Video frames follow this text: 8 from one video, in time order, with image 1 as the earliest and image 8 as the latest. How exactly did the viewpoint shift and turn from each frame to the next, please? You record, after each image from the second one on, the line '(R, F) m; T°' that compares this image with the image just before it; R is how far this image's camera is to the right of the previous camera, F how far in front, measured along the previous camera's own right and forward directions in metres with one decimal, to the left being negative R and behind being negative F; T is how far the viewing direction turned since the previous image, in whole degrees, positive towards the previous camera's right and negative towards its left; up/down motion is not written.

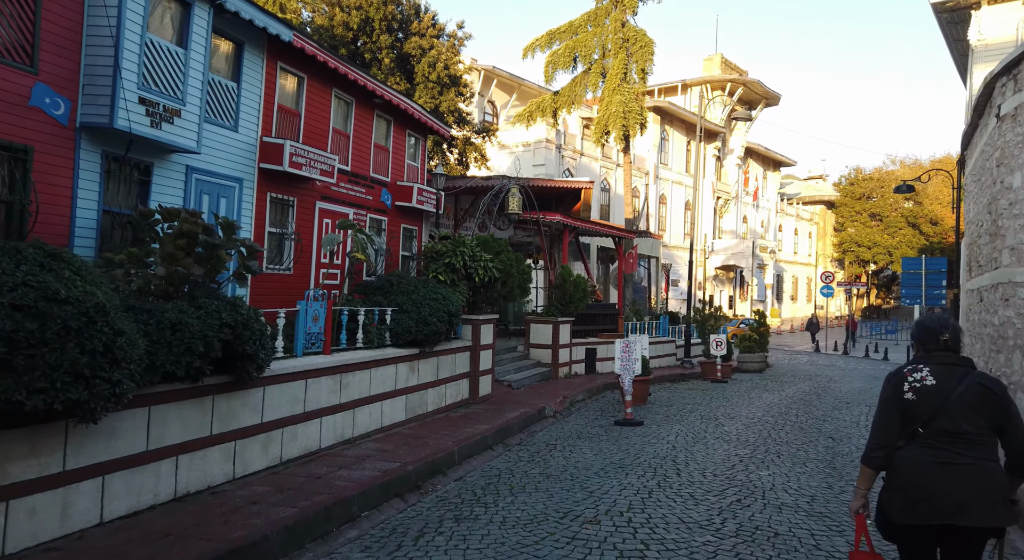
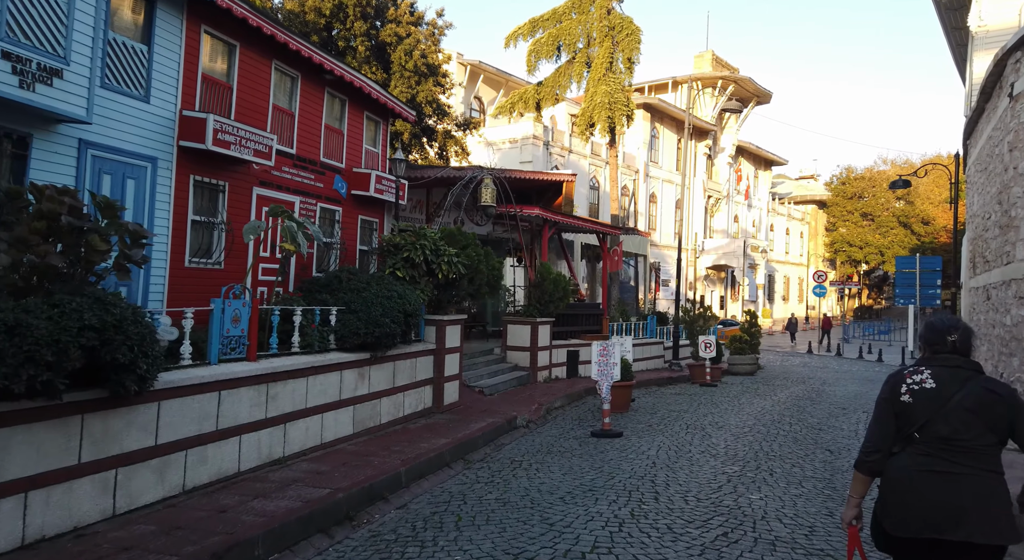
(+0.4, +1.1) m; +1°
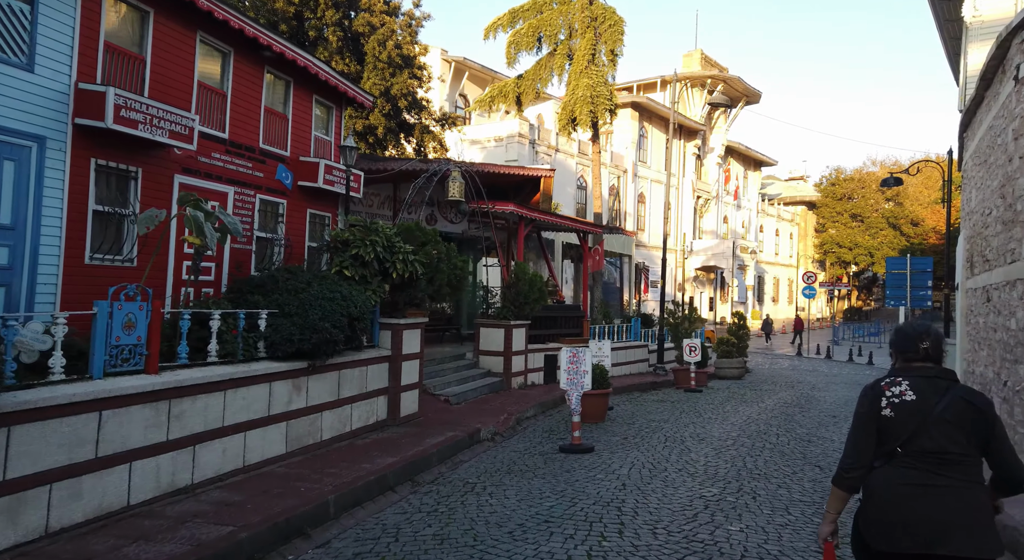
(+0.4, +1.0) m; +1°
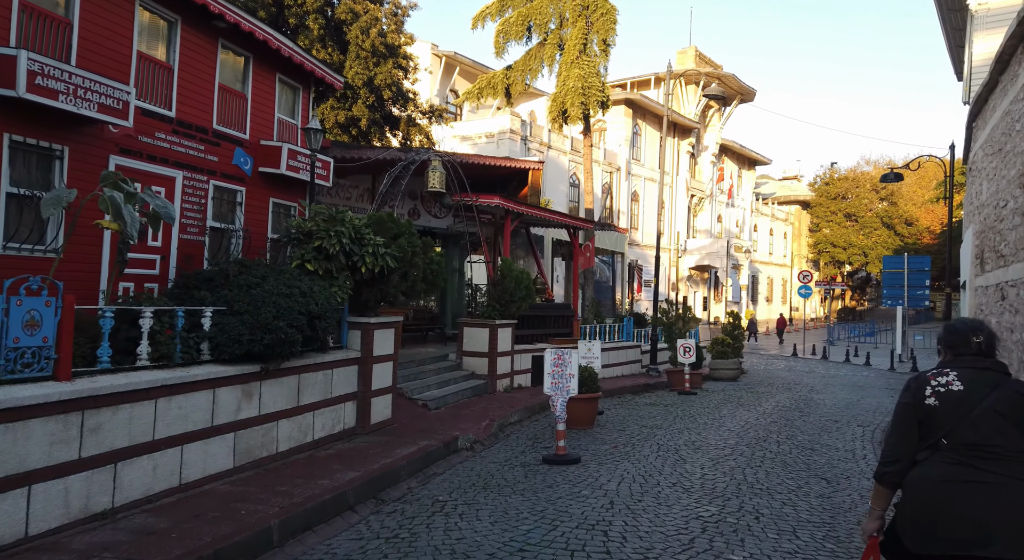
(+0.2, +0.8) m; 0°
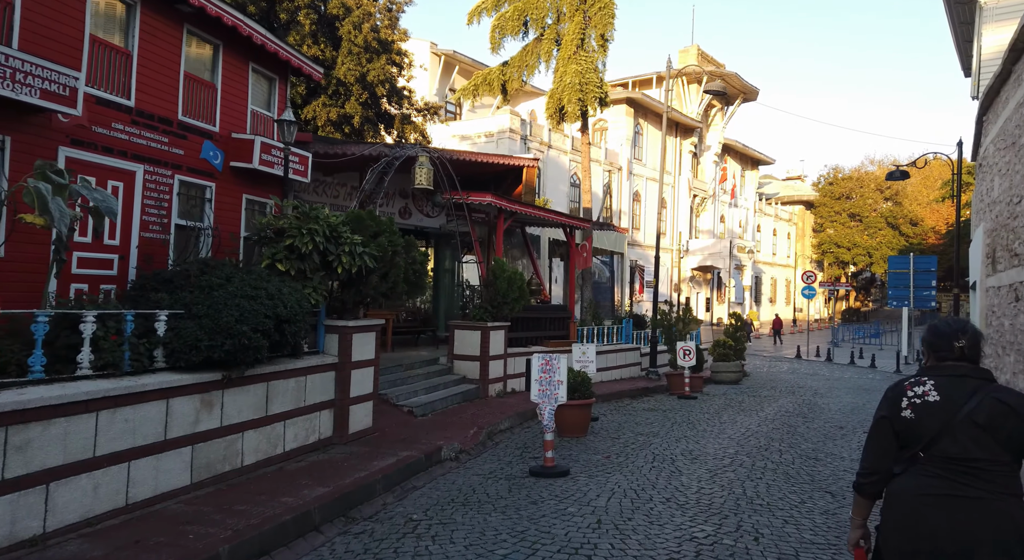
(+0.2, +0.5) m; 0°
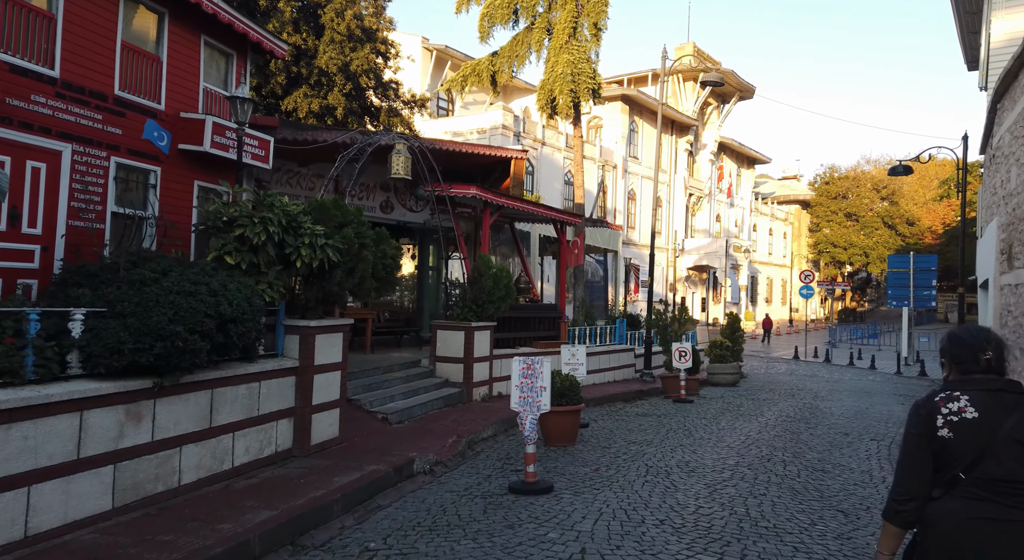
(+0.2, +0.9) m; 0°
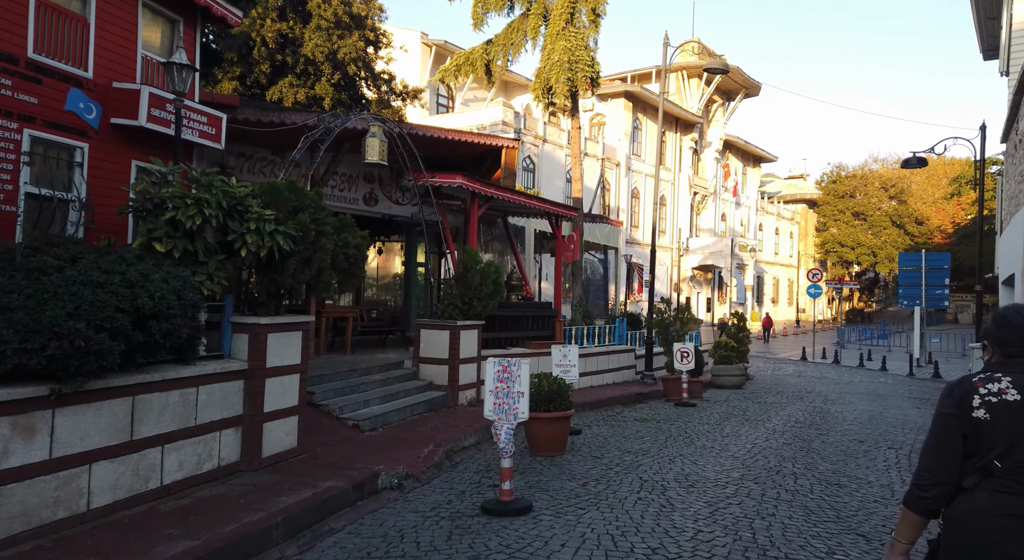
(+0.3, +1.0) m; 0°
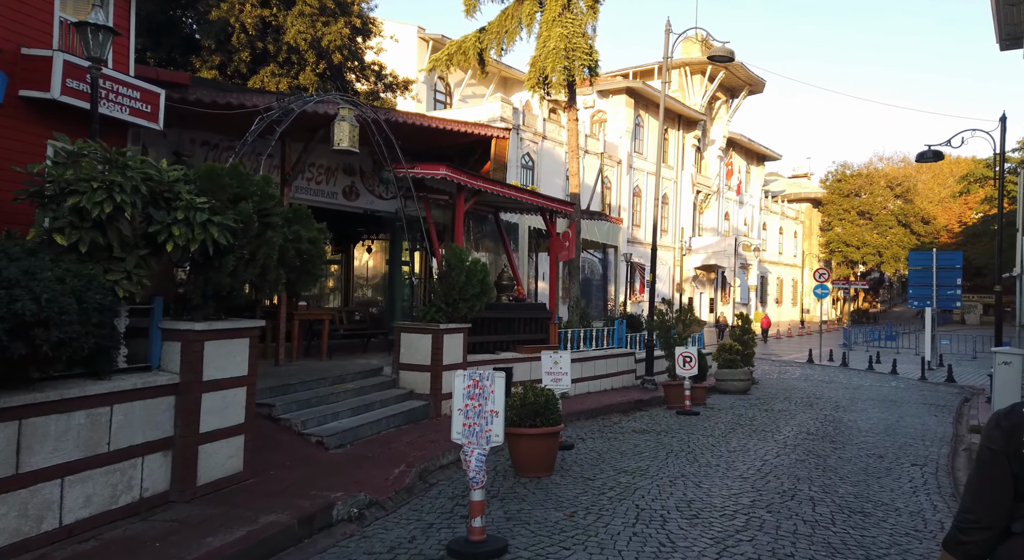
(+0.2, +1.0) m; 0°
